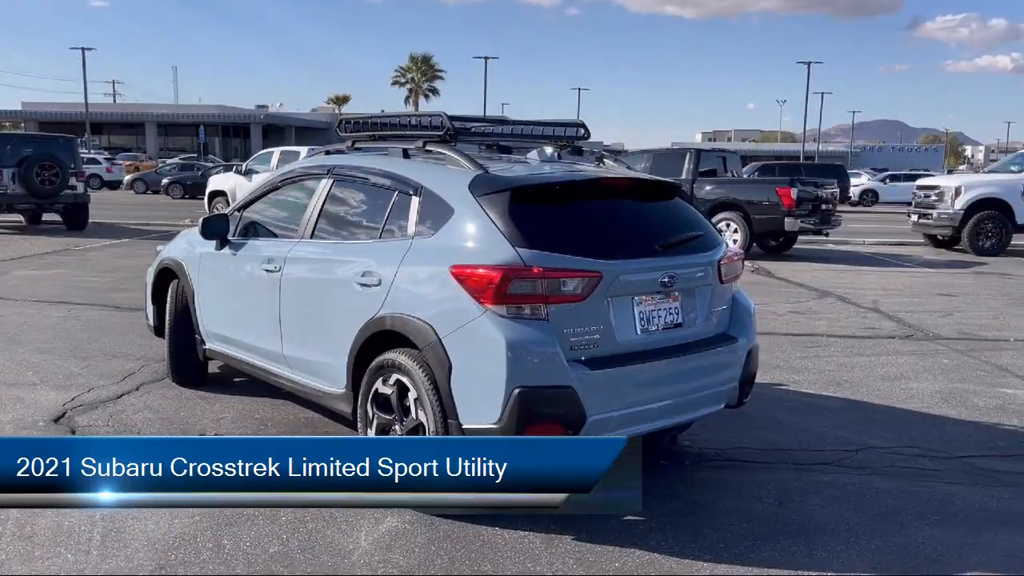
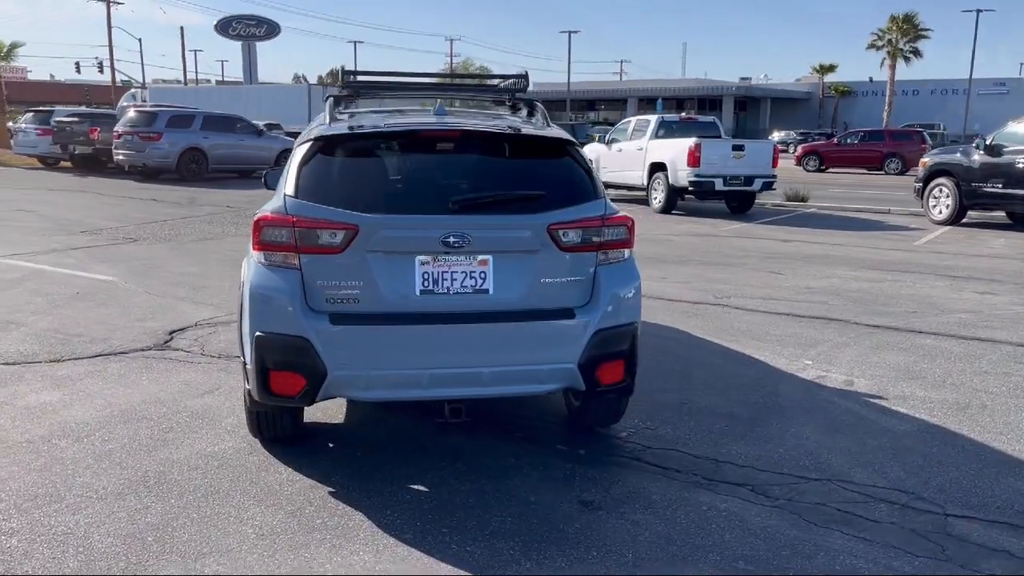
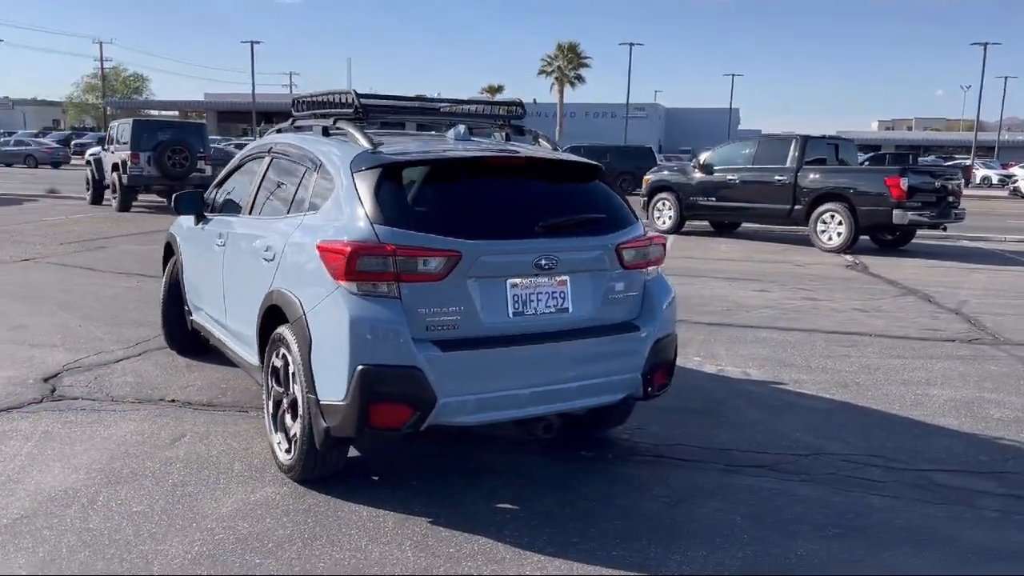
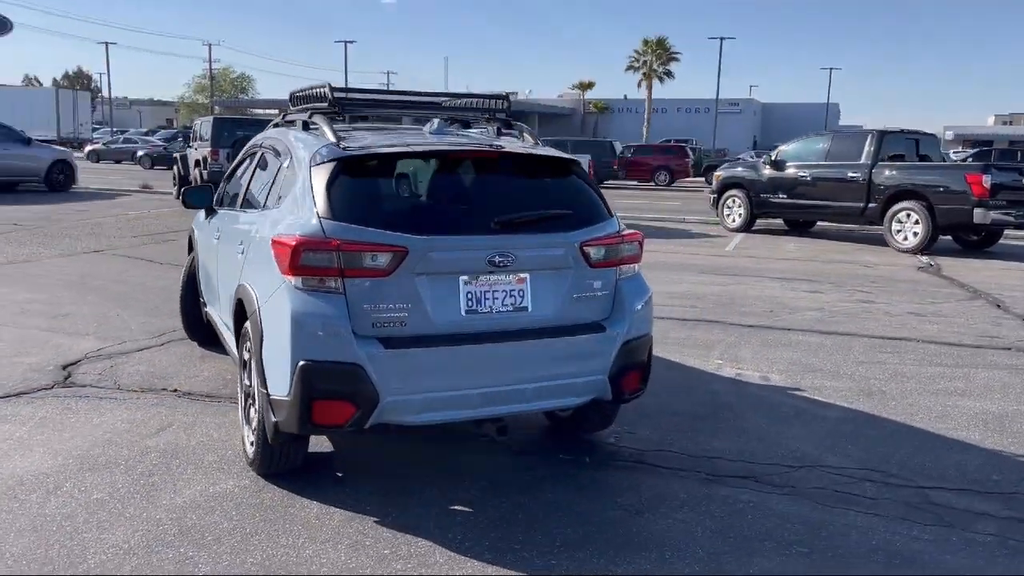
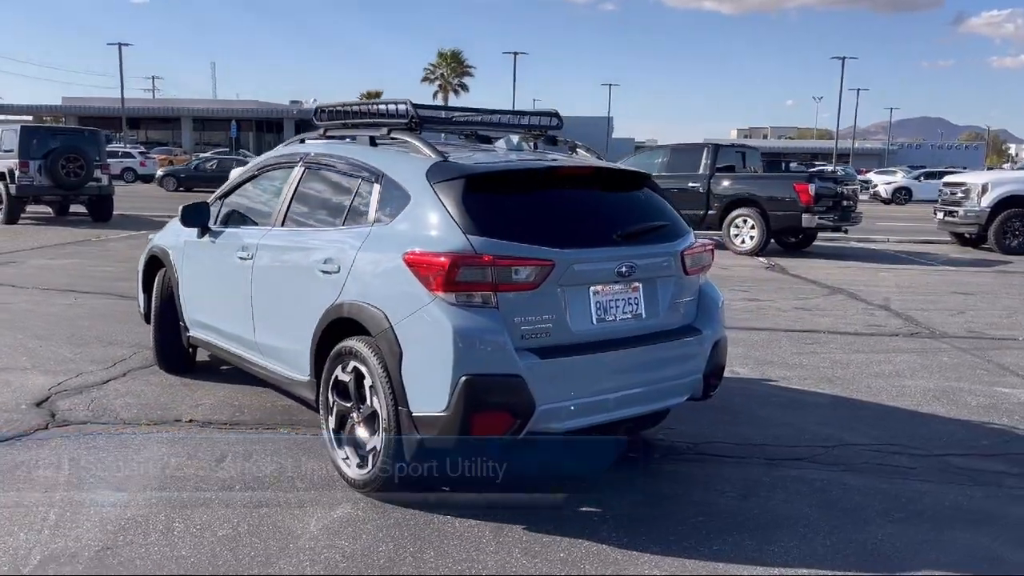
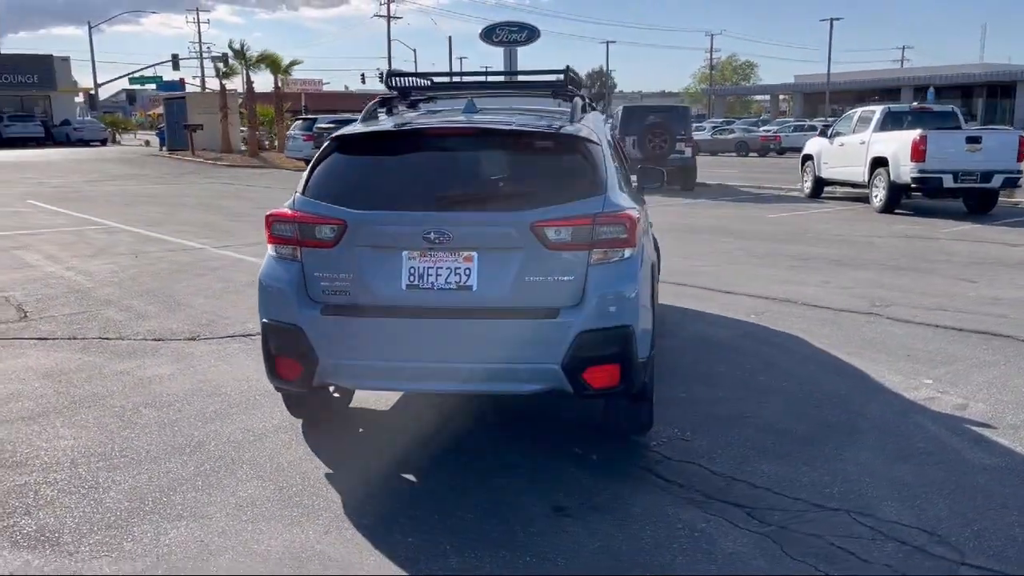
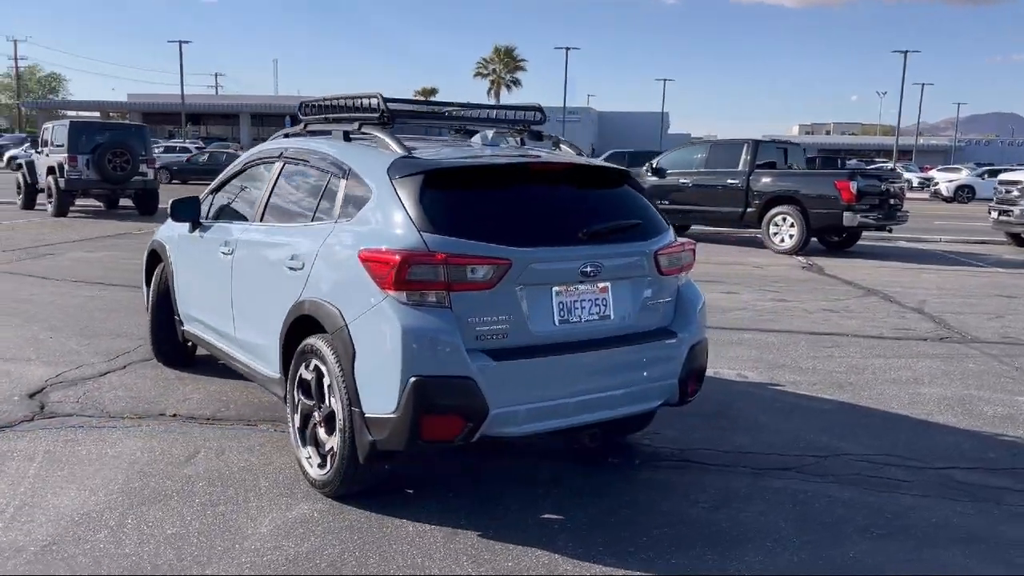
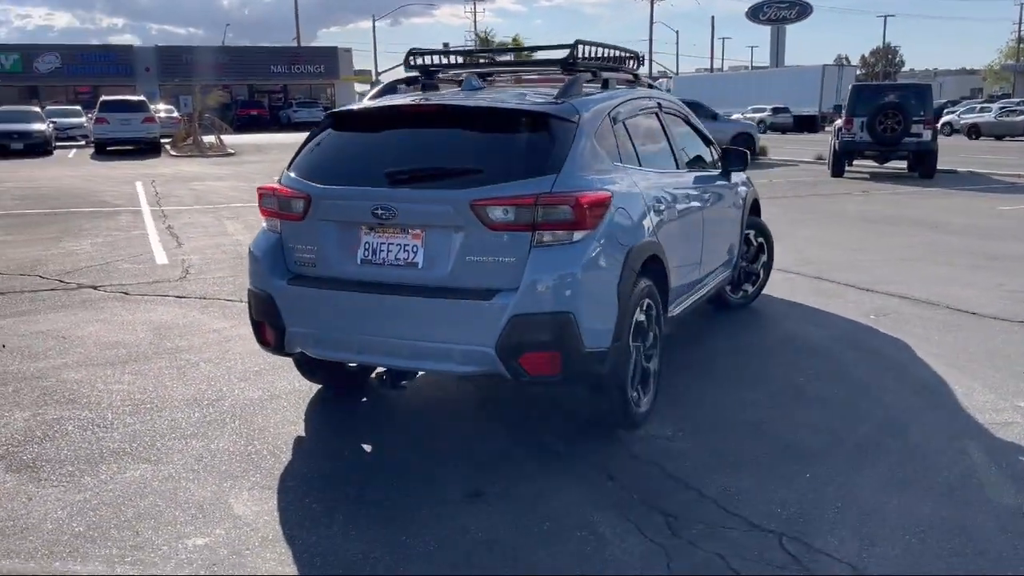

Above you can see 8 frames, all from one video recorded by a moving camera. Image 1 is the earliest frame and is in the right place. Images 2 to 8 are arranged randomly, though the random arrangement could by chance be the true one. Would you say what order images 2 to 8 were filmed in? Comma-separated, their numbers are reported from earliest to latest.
5, 7, 3, 4, 2, 6, 8
